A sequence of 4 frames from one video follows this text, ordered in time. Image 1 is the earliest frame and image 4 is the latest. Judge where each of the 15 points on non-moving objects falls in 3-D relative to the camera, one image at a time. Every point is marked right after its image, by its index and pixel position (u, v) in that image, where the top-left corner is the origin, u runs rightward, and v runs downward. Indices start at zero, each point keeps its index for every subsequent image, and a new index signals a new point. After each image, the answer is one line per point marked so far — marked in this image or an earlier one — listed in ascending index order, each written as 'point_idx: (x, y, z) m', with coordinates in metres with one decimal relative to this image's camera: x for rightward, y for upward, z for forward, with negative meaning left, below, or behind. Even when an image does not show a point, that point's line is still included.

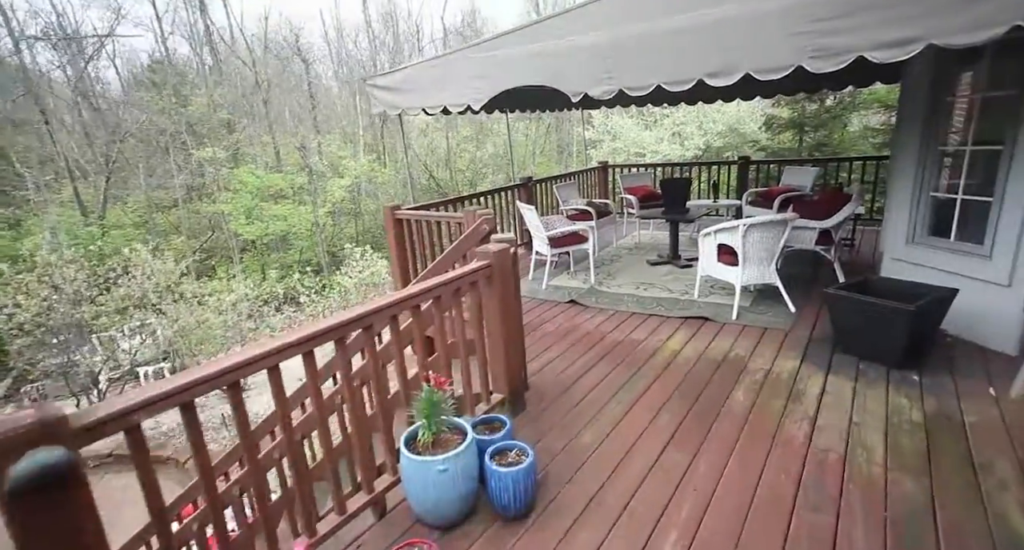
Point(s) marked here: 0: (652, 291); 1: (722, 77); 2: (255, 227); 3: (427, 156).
0: (+1.3, -0.2, +4.7) m
1: (+1.2, +1.2, +3.0) m
2: (-5.9, +1.1, +11.6) m
3: (-2.0, +3.2, +13.3) m
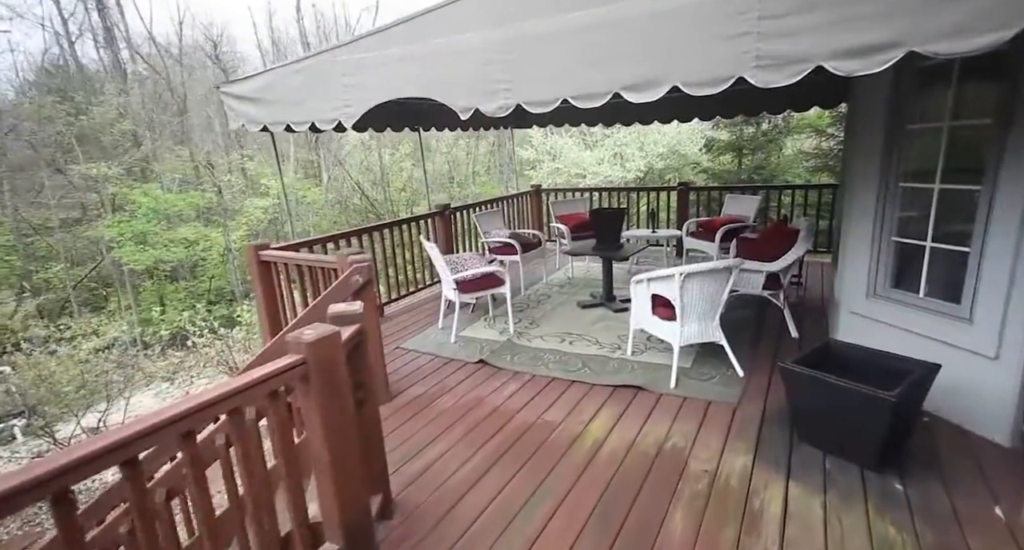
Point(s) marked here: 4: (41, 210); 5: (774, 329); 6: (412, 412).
0: (+0.5, -0.6, +3.9) m
1: (+0.6, +0.8, +2.3) m
2: (-7.3, +0.4, +10.1) m
3: (-3.6, +2.5, +12.3) m
4: (-8.5, +1.3, +9.8) m
5: (+2.1, -0.4, +4.0) m
6: (-0.6, -0.9, +3.3) m
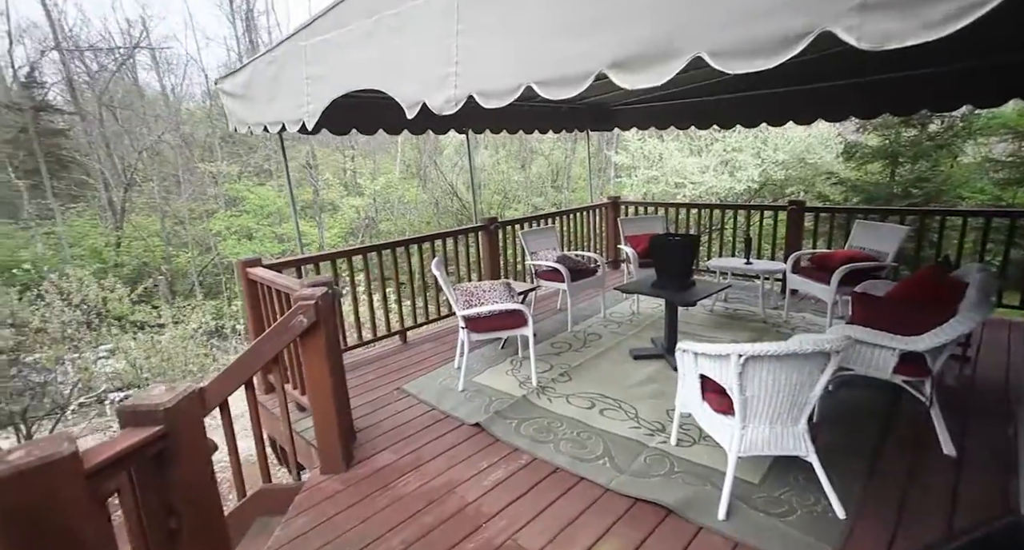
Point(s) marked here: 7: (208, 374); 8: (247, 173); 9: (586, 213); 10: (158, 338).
0: (+0.5, -0.9, +3.0) m
1: (+0.4, +0.5, +1.3) m
2: (-5.6, +0.6, +10.7) m
3: (-1.4, +2.3, +12.0) m
4: (-6.8, +1.5, +10.6) m
5: (+2.1, -0.8, +2.7) m
6: (-0.7, -1.1, +2.6) m
7: (-5.5, -1.8, +9.2) m
8: (-5.8, +2.2, +11.0) m
9: (+0.9, +0.7, +6.0) m
10: (-6.3, -1.1, +9.1) m
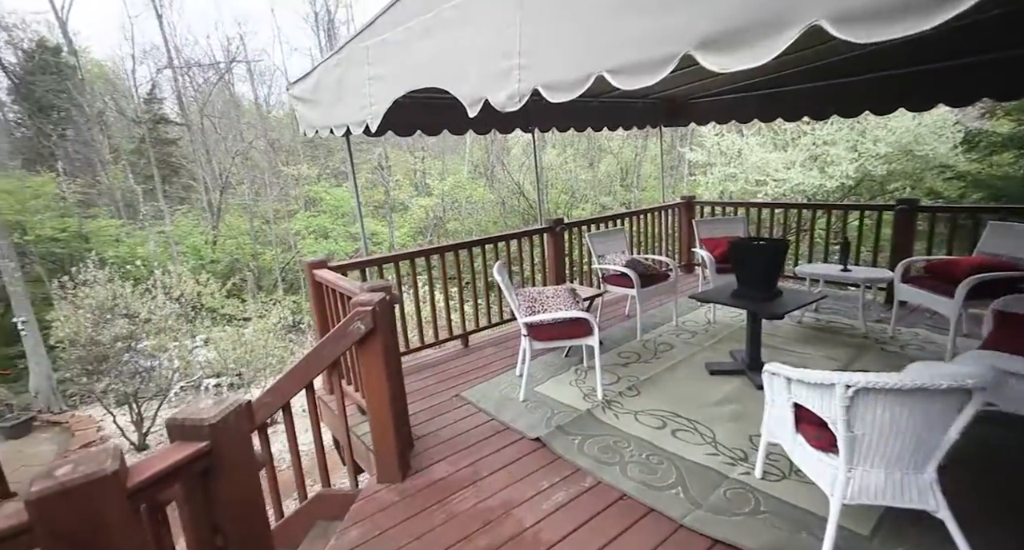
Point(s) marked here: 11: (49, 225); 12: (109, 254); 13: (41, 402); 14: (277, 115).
0: (+0.9, -0.9, +2.7) m
1: (+0.5, +0.5, +1.1) m
2: (-4.2, +0.6, +11.2) m
3: (+0.2, +2.3, +11.9) m
4: (-5.4, +1.6, +11.2) m
5: (+2.4, -0.9, +2.2) m
6: (-0.4, -1.1, +2.5) m
7: (-4.3, -1.7, +9.6) m
8: (-4.3, +2.3, +11.5) m
9: (+1.6, +0.7, +5.6) m
10: (-5.1, -1.1, +9.7) m
11: (-9.1, +1.0, +10.2) m
12: (-8.0, +0.4, +10.2) m
13: (-9.0, -2.4, +10.0) m
14: (-5.3, +3.6, +11.3) m
